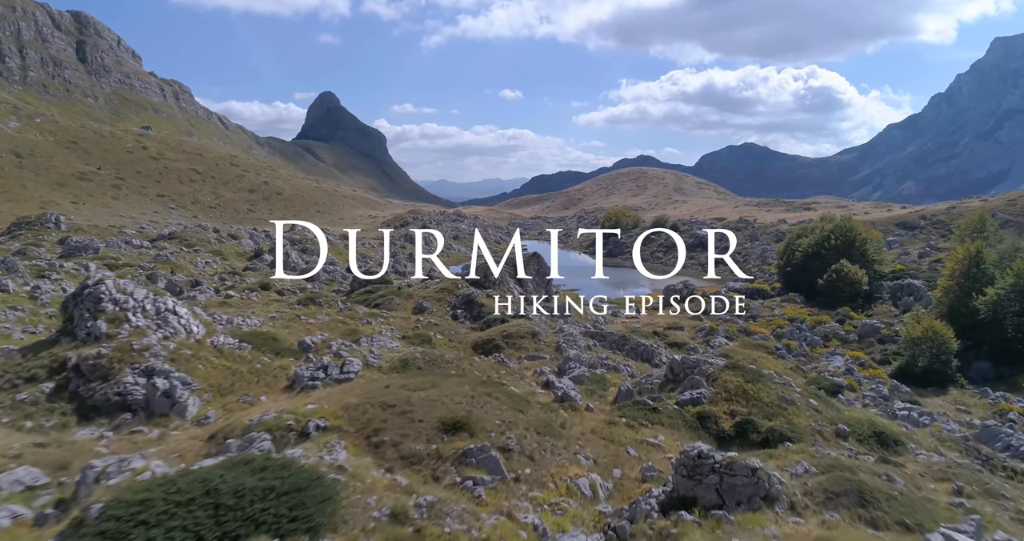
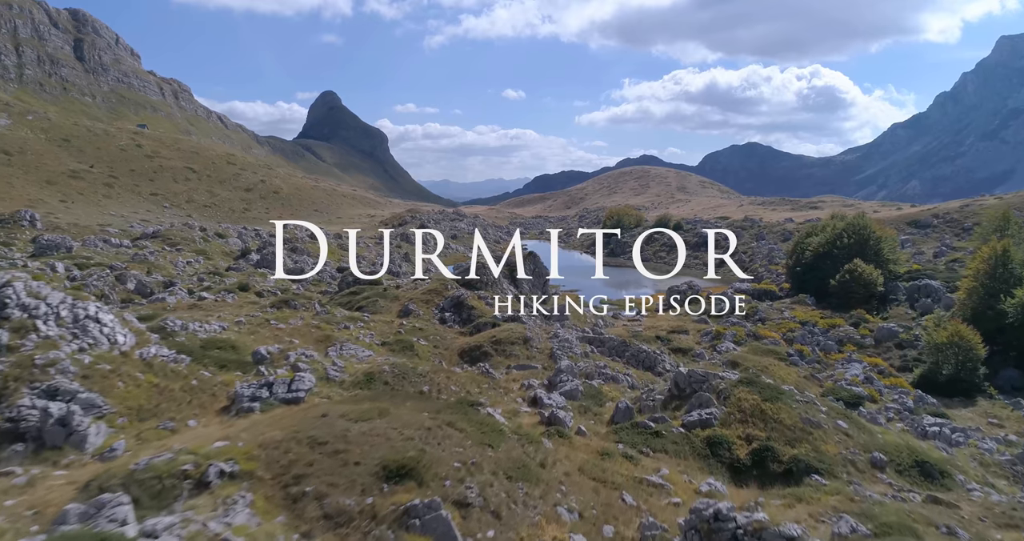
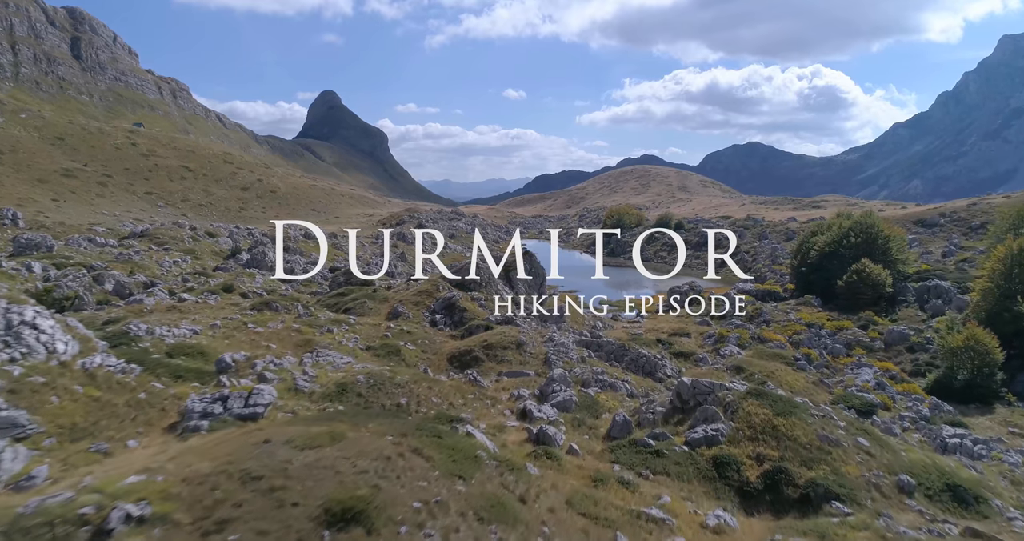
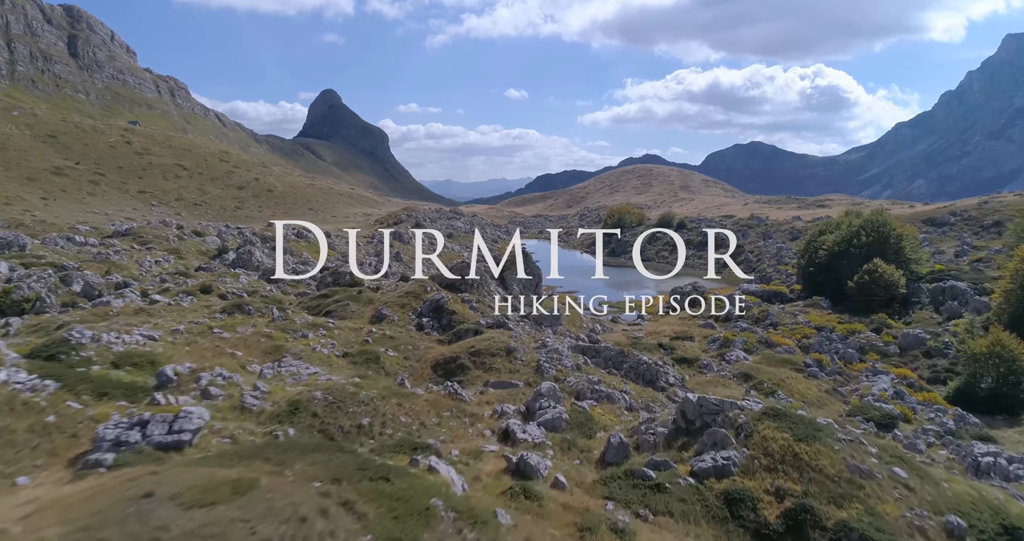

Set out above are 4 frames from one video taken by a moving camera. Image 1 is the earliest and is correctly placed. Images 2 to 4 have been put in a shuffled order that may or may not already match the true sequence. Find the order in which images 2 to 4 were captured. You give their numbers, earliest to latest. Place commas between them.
2, 3, 4
